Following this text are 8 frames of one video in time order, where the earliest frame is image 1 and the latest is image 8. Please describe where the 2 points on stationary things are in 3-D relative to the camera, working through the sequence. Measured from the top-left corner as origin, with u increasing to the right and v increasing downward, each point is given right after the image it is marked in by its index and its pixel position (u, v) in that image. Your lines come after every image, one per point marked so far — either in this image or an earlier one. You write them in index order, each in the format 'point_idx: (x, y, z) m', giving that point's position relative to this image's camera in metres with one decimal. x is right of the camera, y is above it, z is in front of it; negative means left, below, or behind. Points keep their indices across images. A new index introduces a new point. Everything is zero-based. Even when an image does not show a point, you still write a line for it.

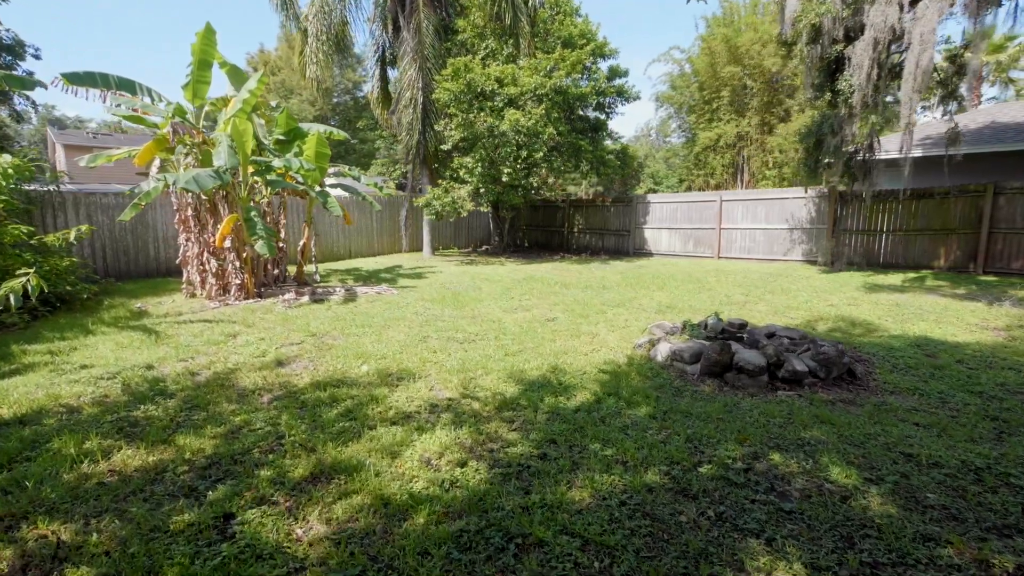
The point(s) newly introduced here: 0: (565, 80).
0: (+1.4, +4.5, +10.0) m
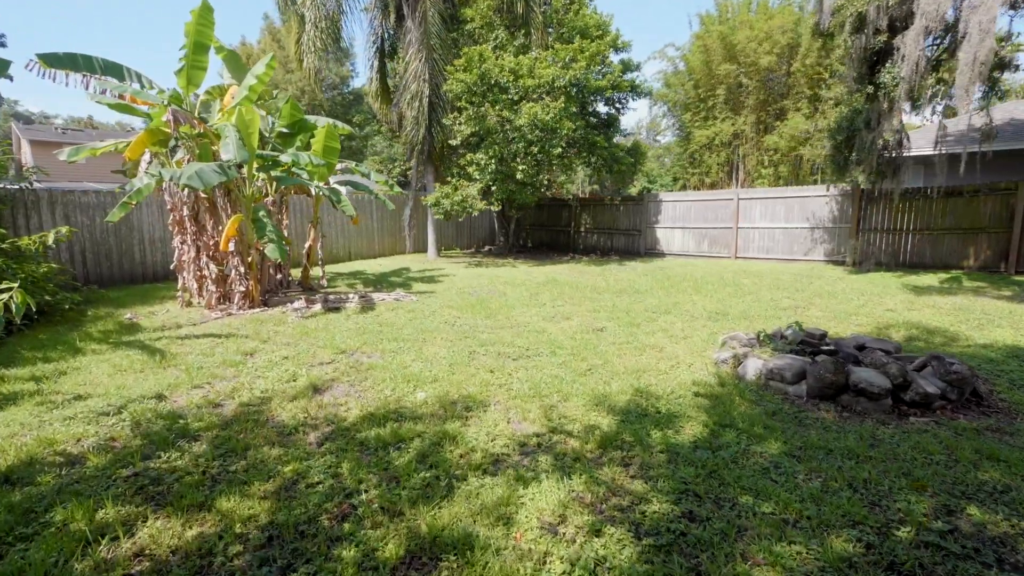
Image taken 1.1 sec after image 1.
0: (+1.7, +4.4, +9.5) m
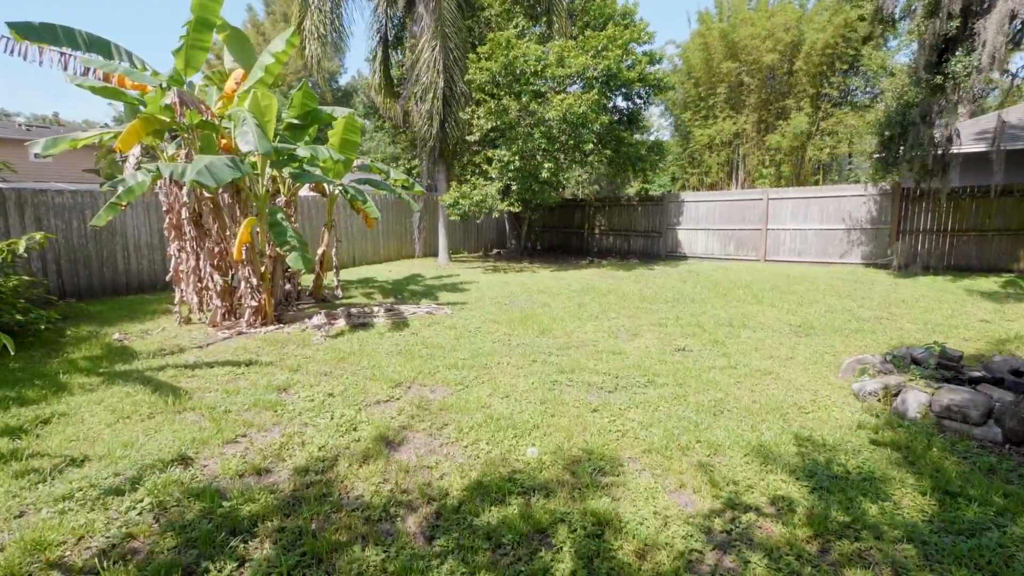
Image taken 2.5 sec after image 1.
0: (+2.1, +4.3, +8.9) m
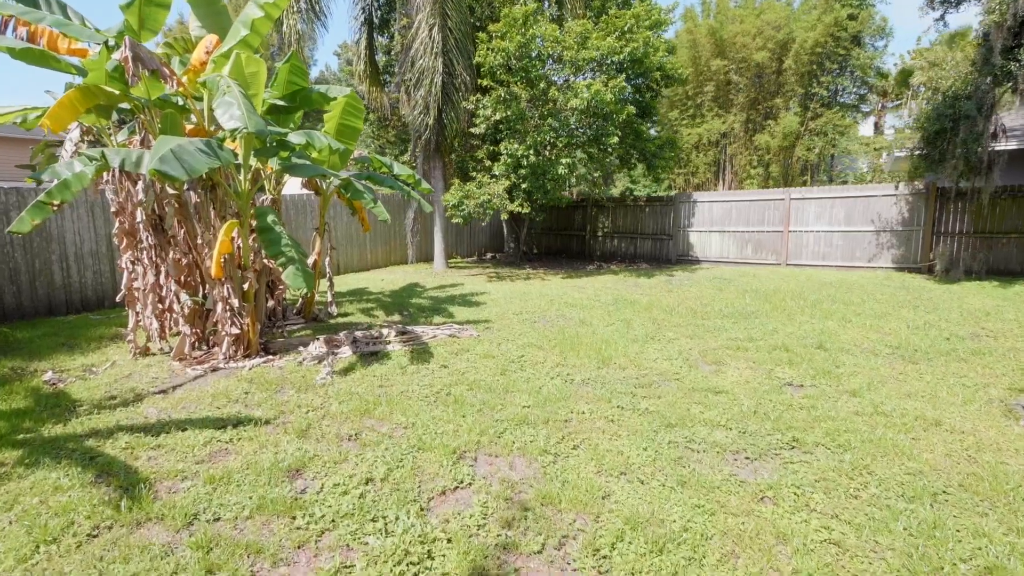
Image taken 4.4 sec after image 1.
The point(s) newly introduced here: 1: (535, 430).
0: (+2.3, +4.1, +8.1) m
1: (+0.1, -0.8, +2.8) m
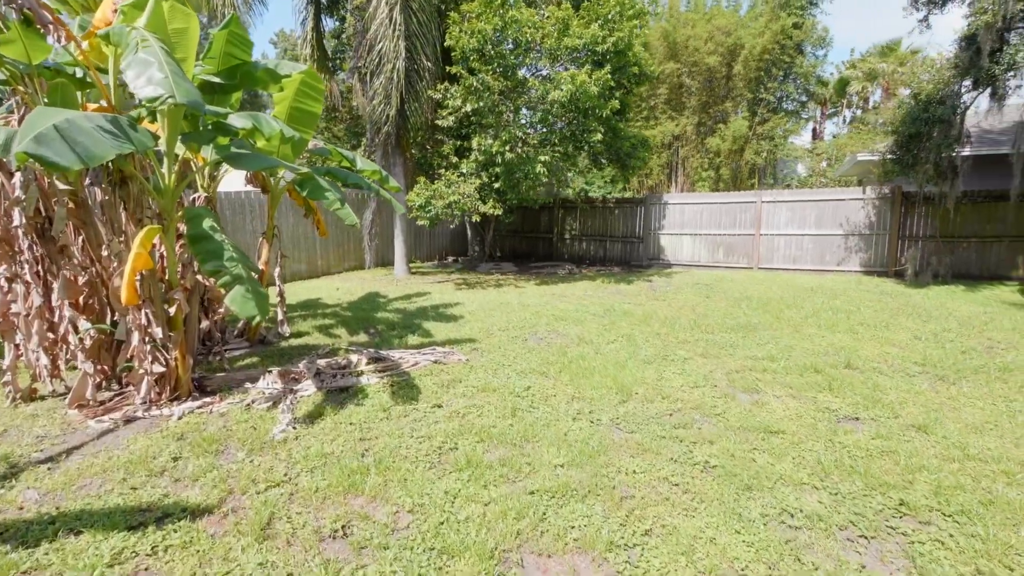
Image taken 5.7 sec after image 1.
0: (+1.8, +4.0, +7.6) m
1: (+0.3, -1.0, +2.2) m
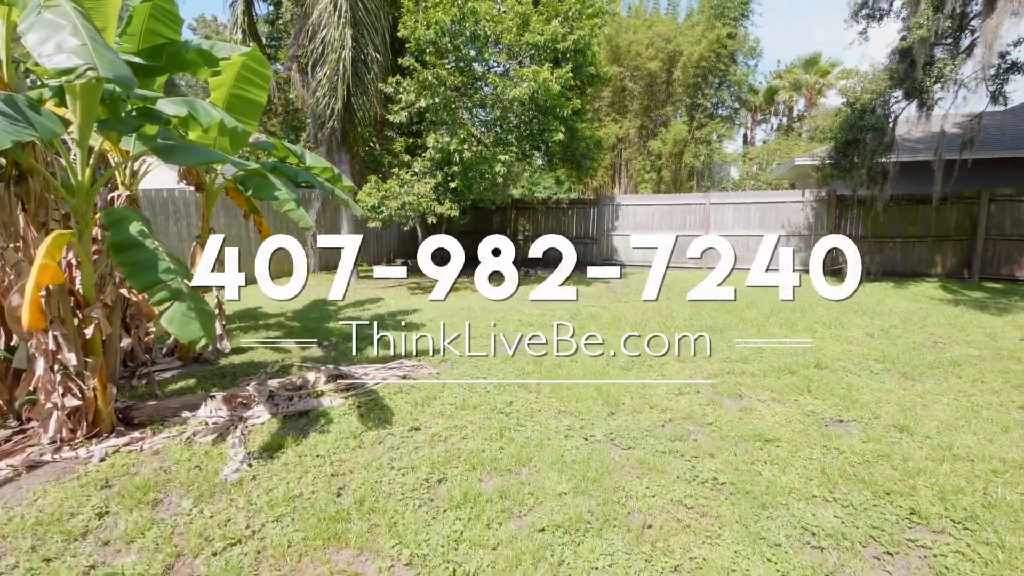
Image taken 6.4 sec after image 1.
0: (+1.1, +4.0, +7.5) m
1: (+0.4, -1.0, +2.0) m
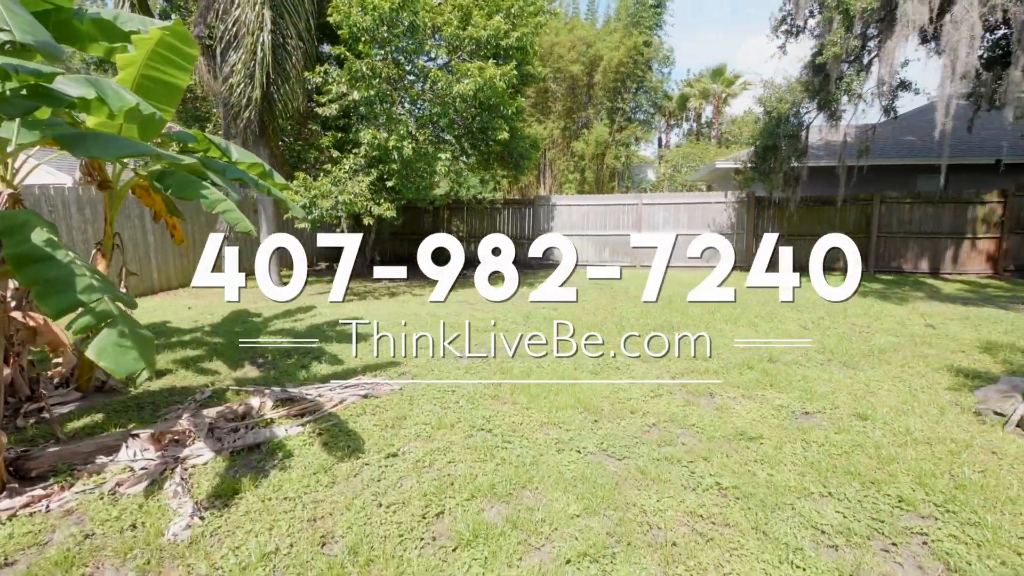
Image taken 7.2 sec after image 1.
0: (+0.1, +4.0, +7.4) m
1: (+0.5, -1.1, +1.9) m
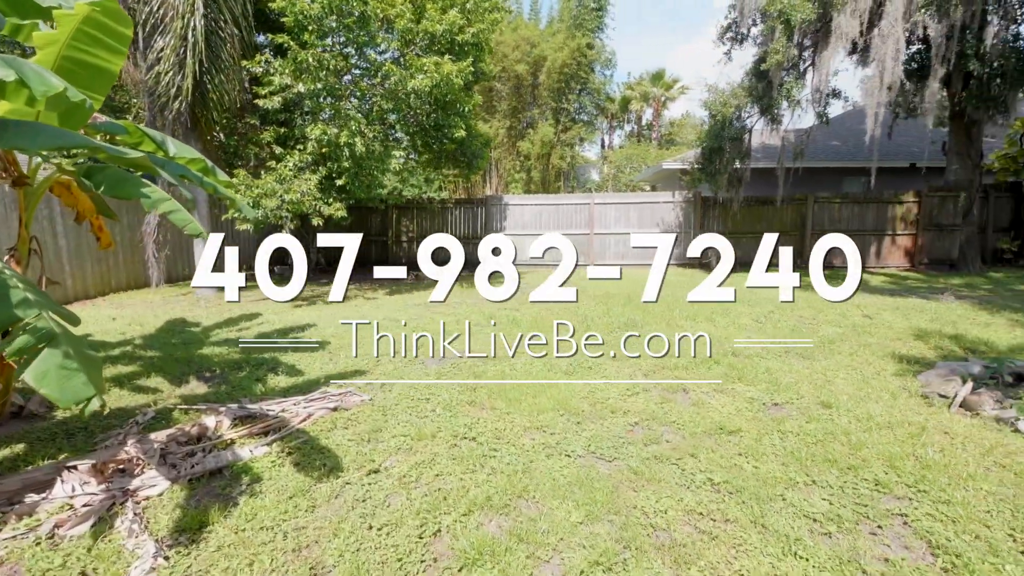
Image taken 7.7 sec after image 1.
0: (-0.6, +3.9, +7.3) m
1: (+0.5, -1.1, +1.8) m
